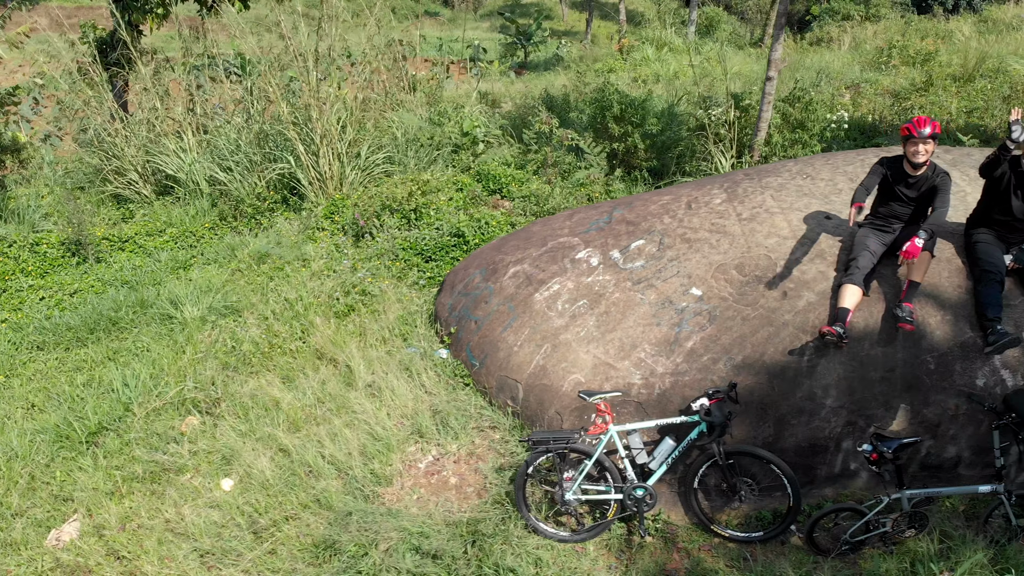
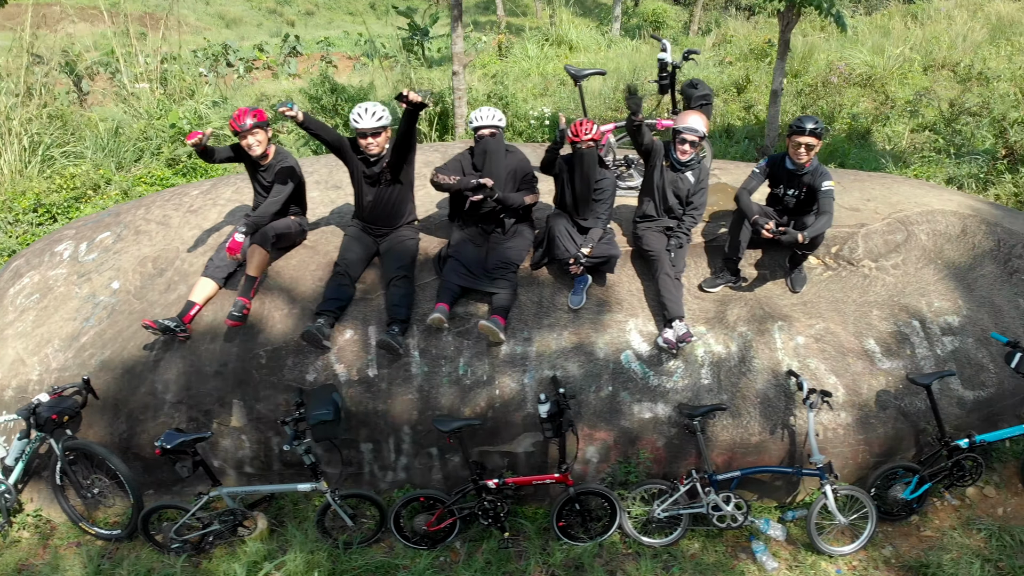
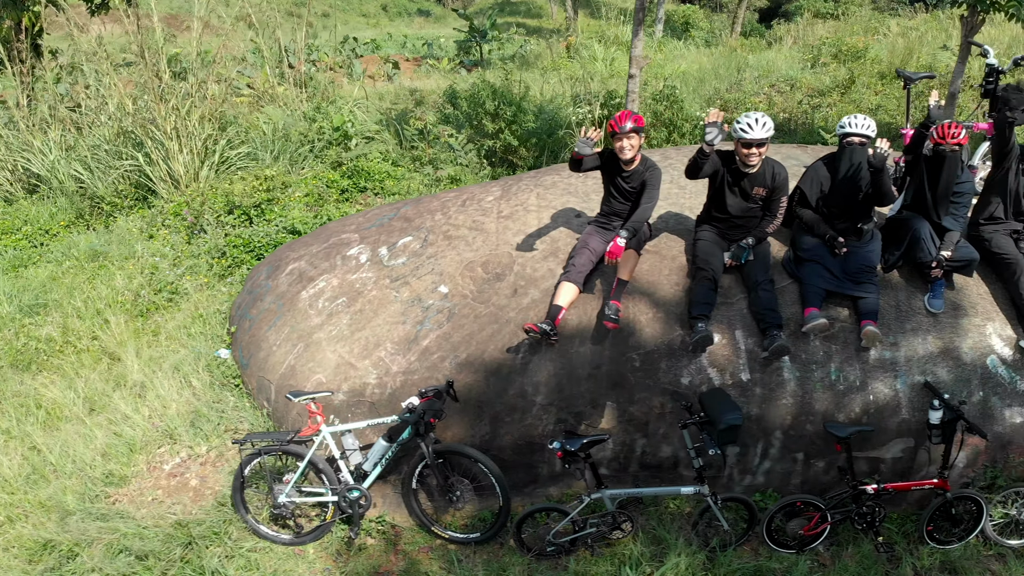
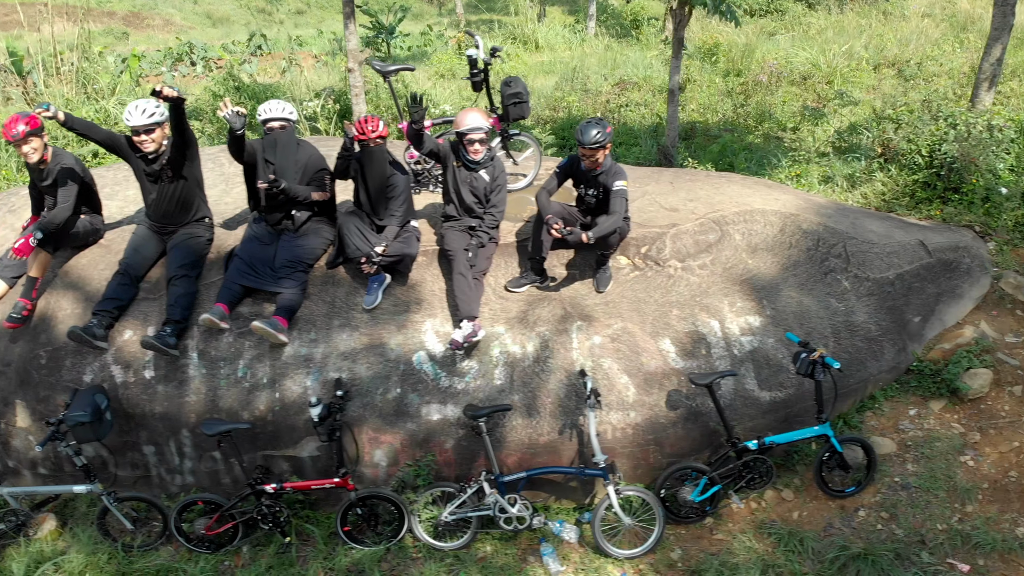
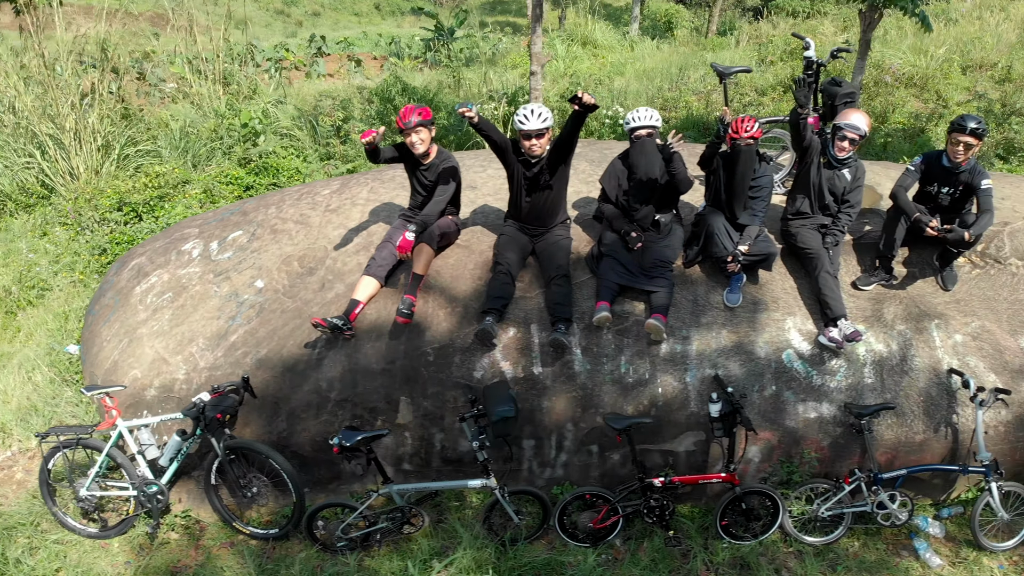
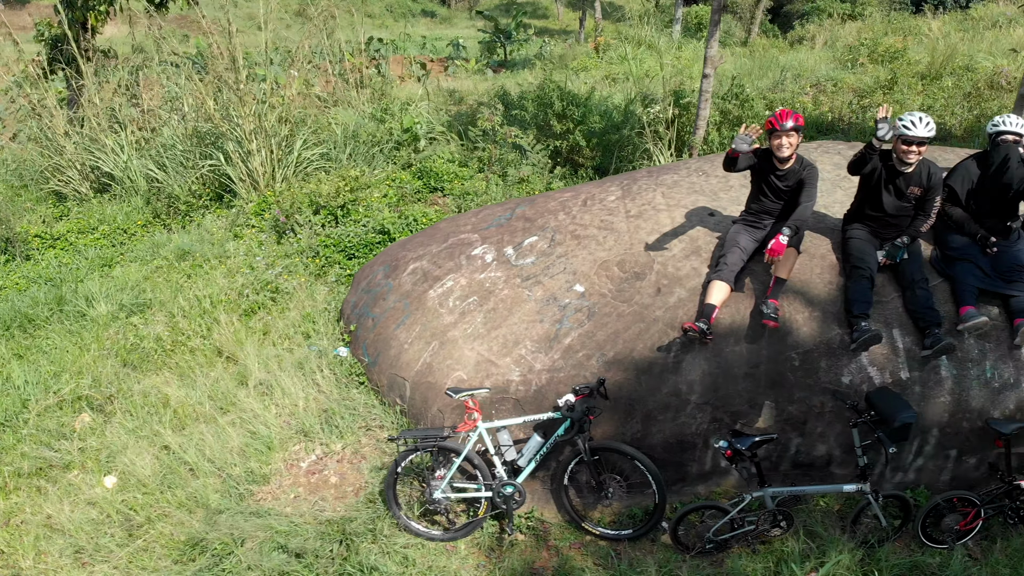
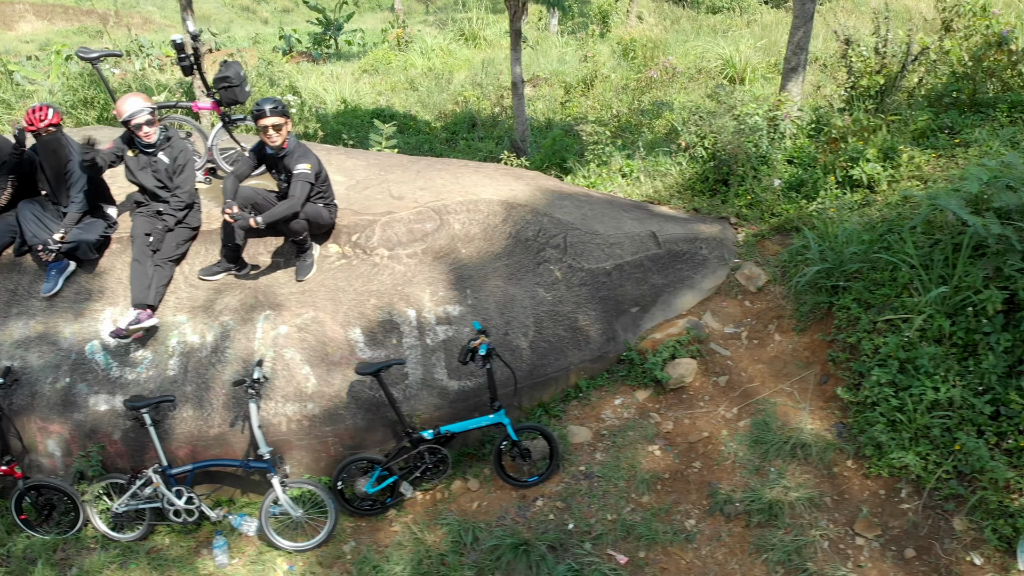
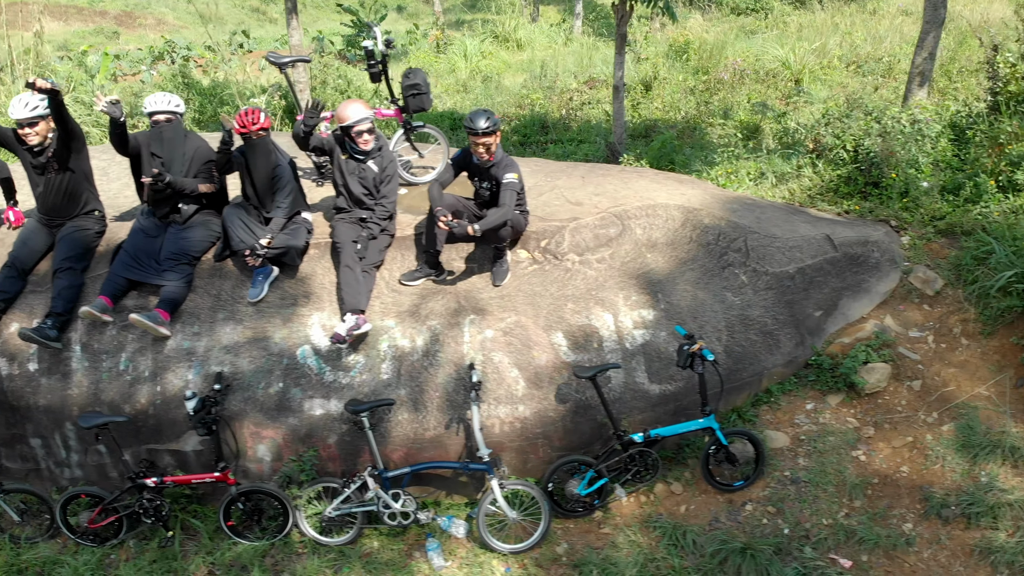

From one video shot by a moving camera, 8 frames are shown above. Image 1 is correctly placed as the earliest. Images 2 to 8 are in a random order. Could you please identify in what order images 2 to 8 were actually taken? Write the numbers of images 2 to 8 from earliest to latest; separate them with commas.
6, 3, 5, 2, 4, 8, 7
